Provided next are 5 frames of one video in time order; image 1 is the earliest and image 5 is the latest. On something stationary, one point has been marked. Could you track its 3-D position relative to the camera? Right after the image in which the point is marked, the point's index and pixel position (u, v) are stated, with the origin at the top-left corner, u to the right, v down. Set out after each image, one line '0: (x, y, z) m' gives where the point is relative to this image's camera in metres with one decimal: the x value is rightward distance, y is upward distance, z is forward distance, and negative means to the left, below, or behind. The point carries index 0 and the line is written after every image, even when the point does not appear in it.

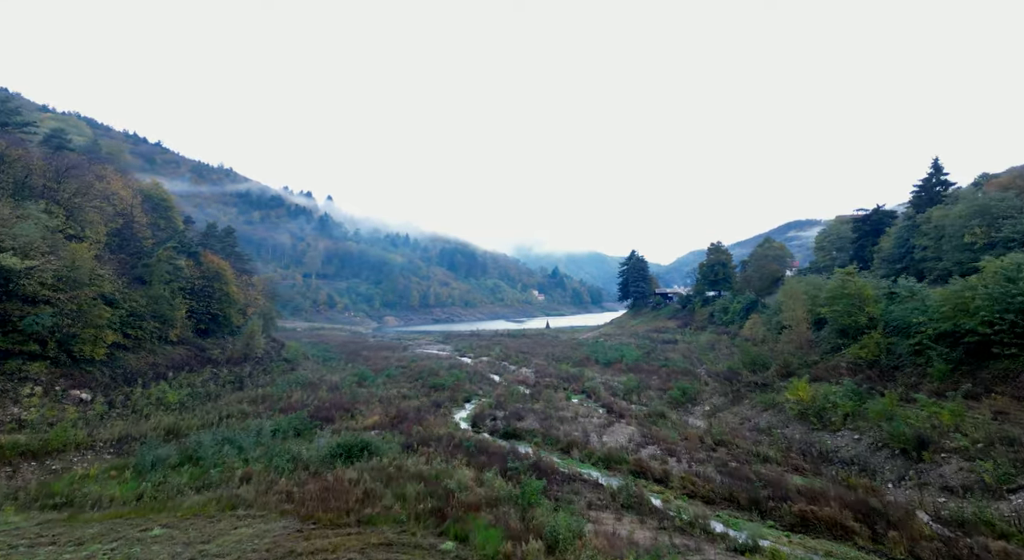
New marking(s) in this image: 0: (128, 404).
0: (-13.2, -4.3, +17.4) m
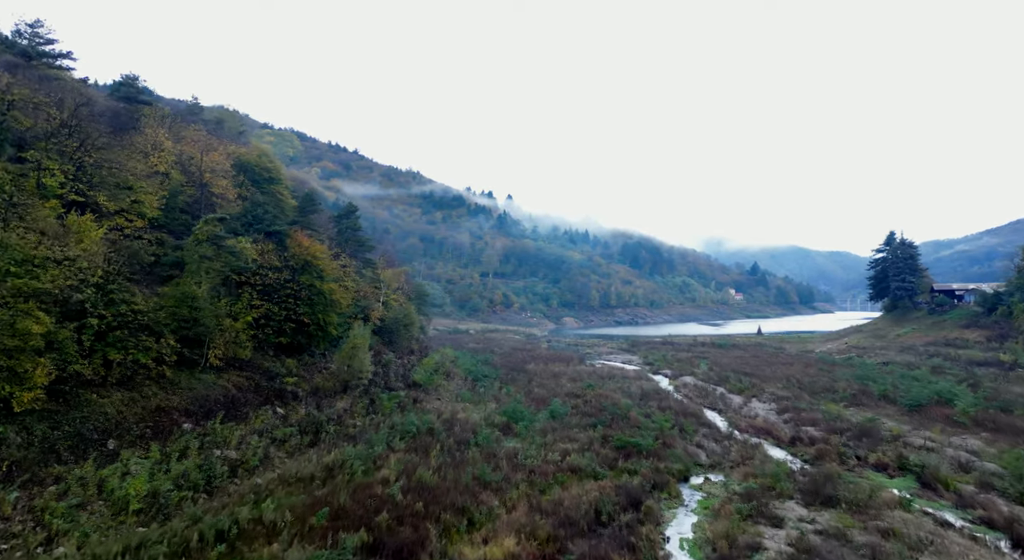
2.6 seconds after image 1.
0: (-8.5, -4.0, +9.0) m
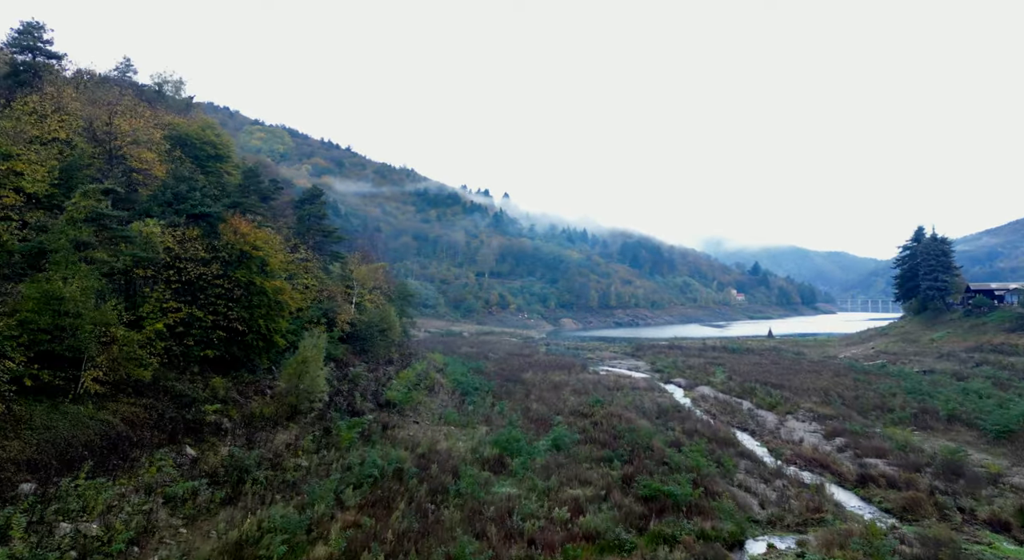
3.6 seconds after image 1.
0: (-8.6, -3.9, +4.8) m
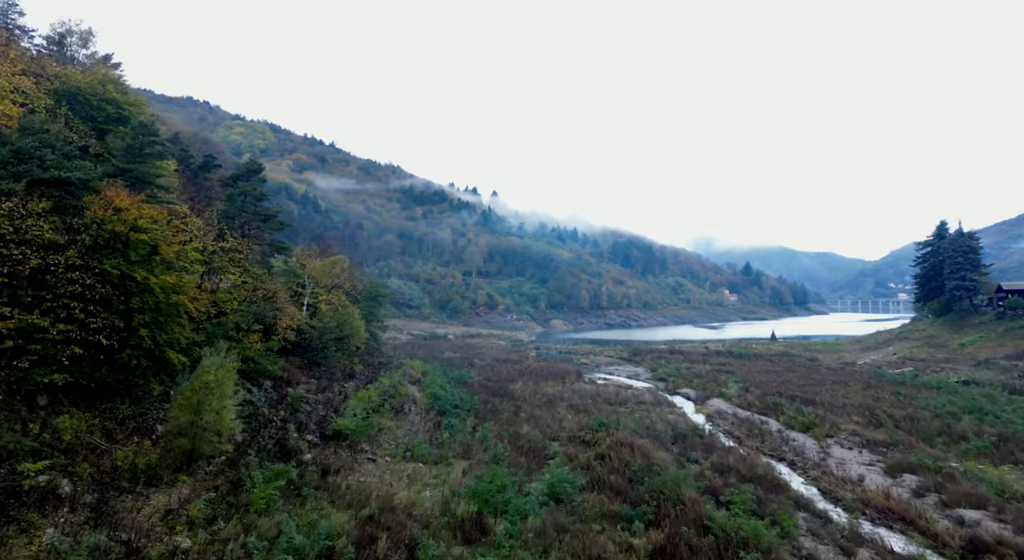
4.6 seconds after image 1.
0: (-8.8, -3.8, +0.4) m
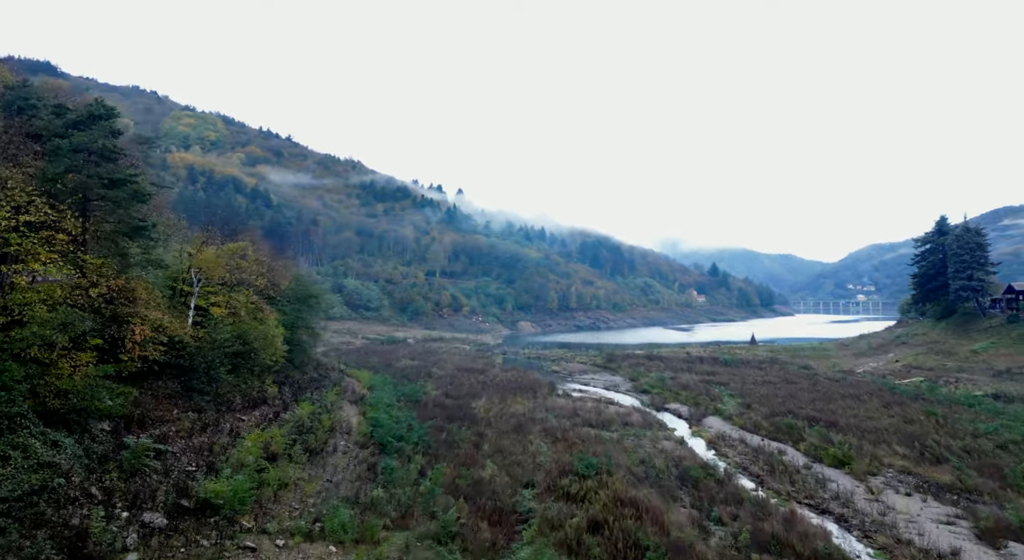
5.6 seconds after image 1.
0: (-8.7, -3.6, -5.1) m
